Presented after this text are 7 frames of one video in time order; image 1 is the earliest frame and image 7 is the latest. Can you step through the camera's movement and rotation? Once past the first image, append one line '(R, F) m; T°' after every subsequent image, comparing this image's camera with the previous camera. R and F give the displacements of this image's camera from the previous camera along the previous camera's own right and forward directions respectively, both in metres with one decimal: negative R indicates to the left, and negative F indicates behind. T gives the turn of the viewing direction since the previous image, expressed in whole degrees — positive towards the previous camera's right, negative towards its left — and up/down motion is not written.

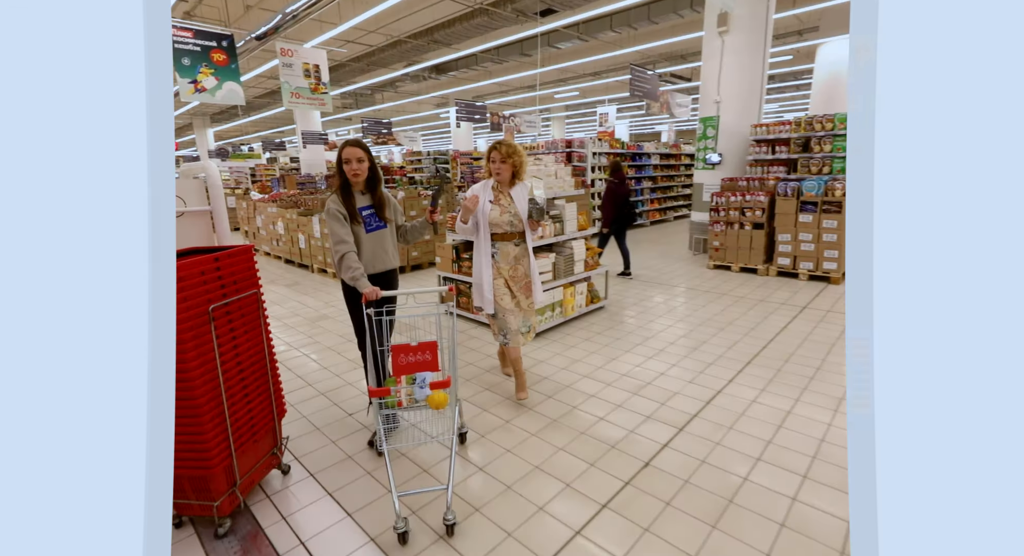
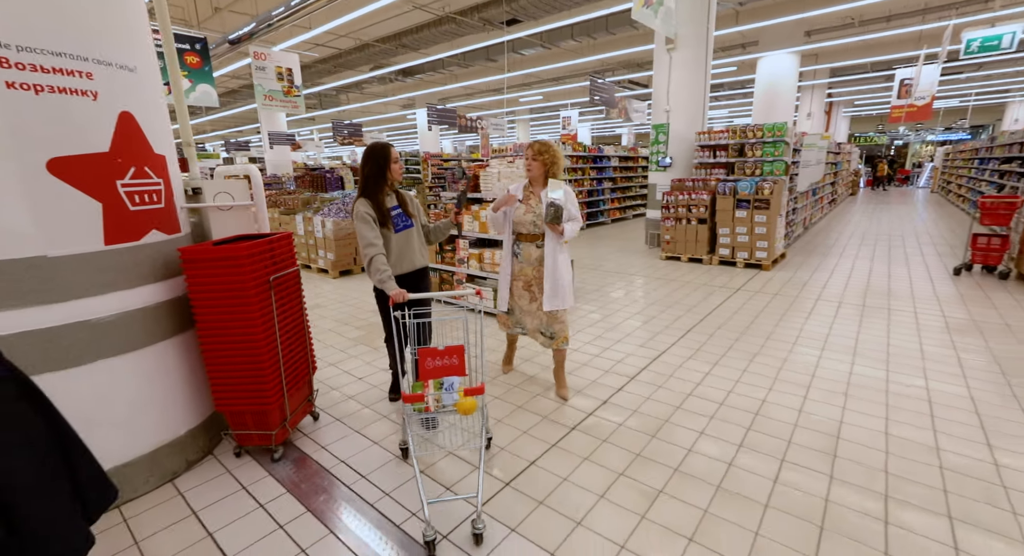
(-0.1, -0.6) m; +4°
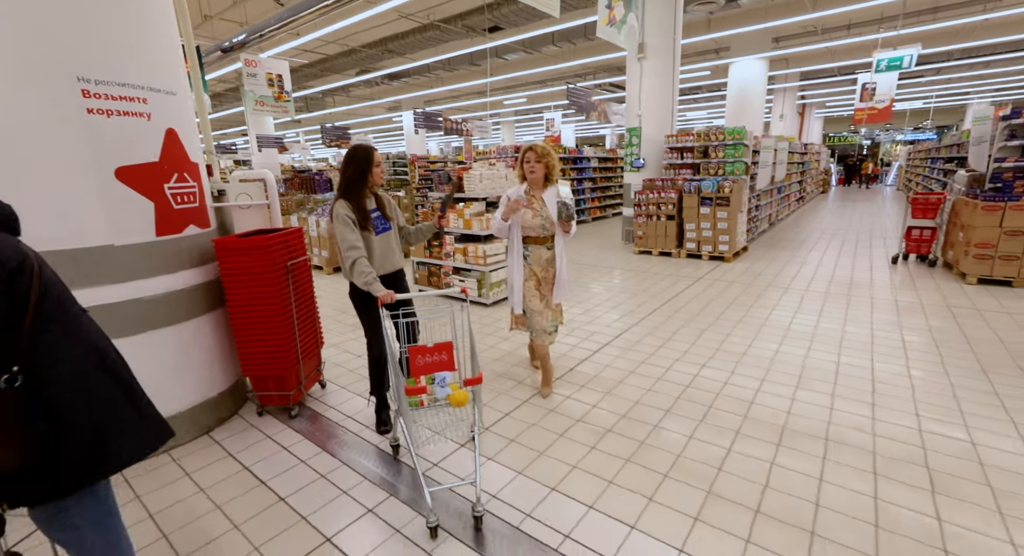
(+0.1, -0.5) m; +1°
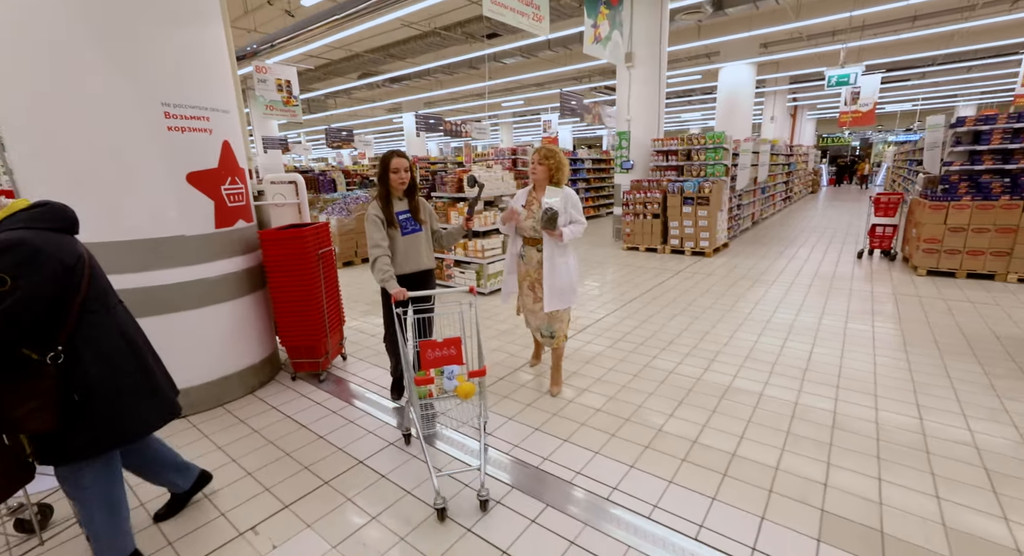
(0.0, -0.6) m; 0°
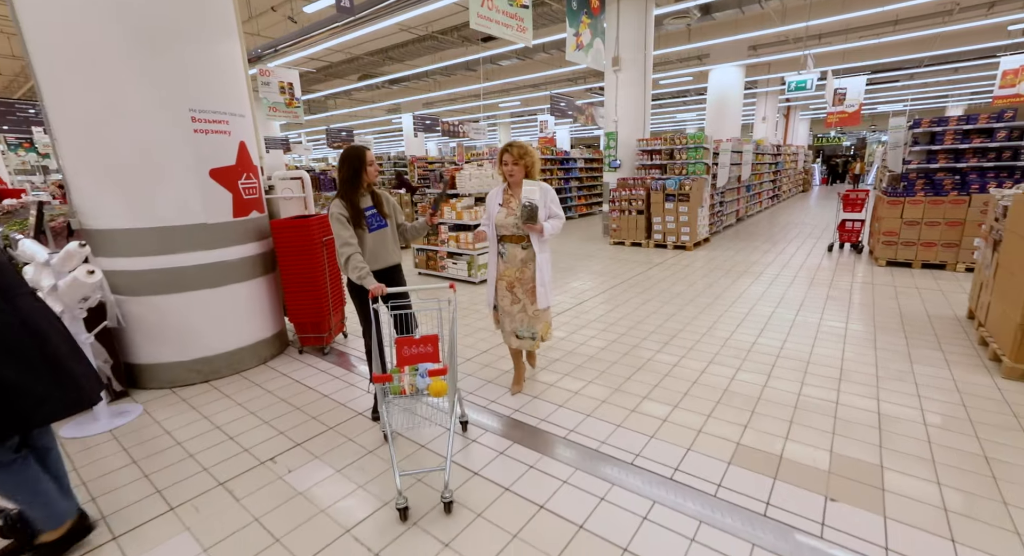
(+0.1, -0.4) m; 0°
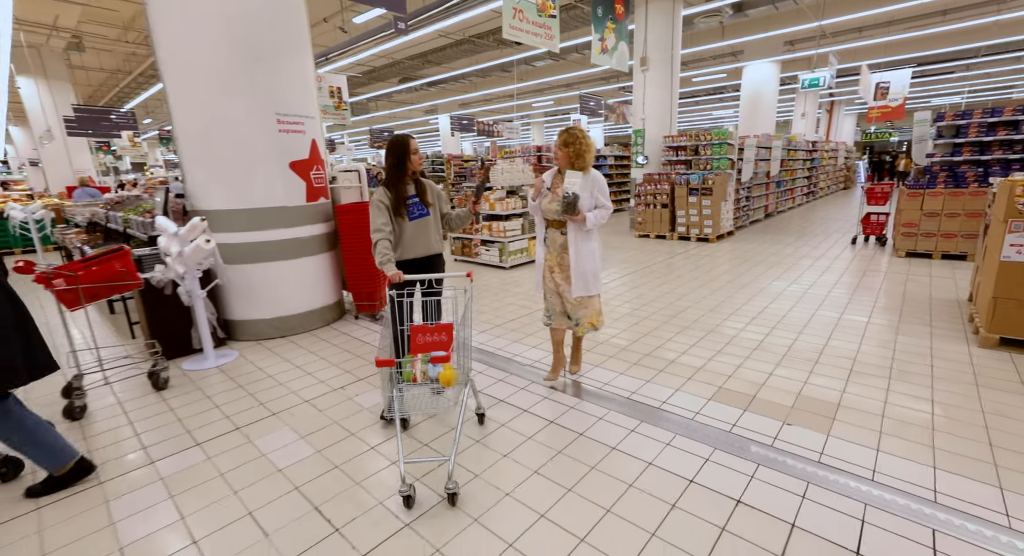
(+0.1, -0.6) m; -4°
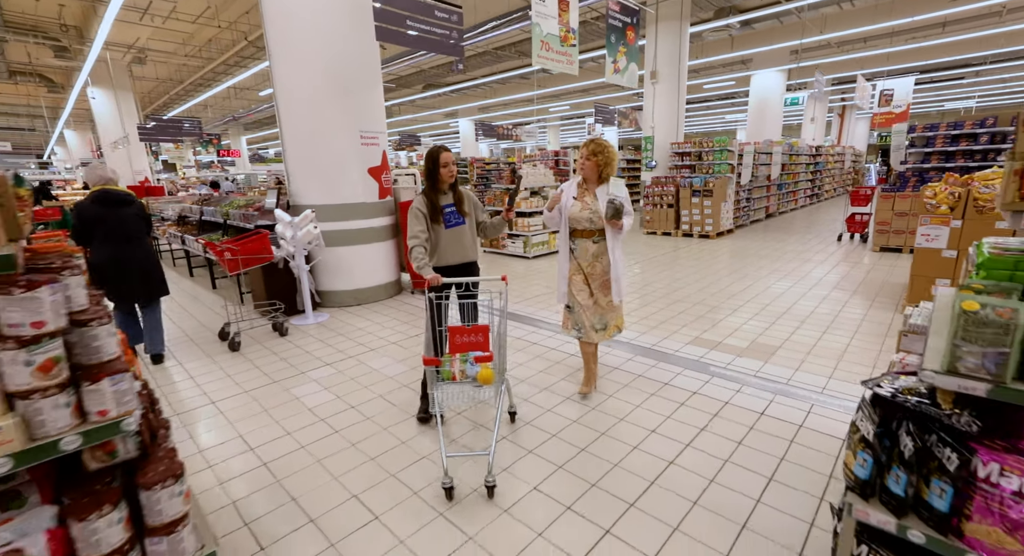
(-0.1, -1.1) m; -2°
